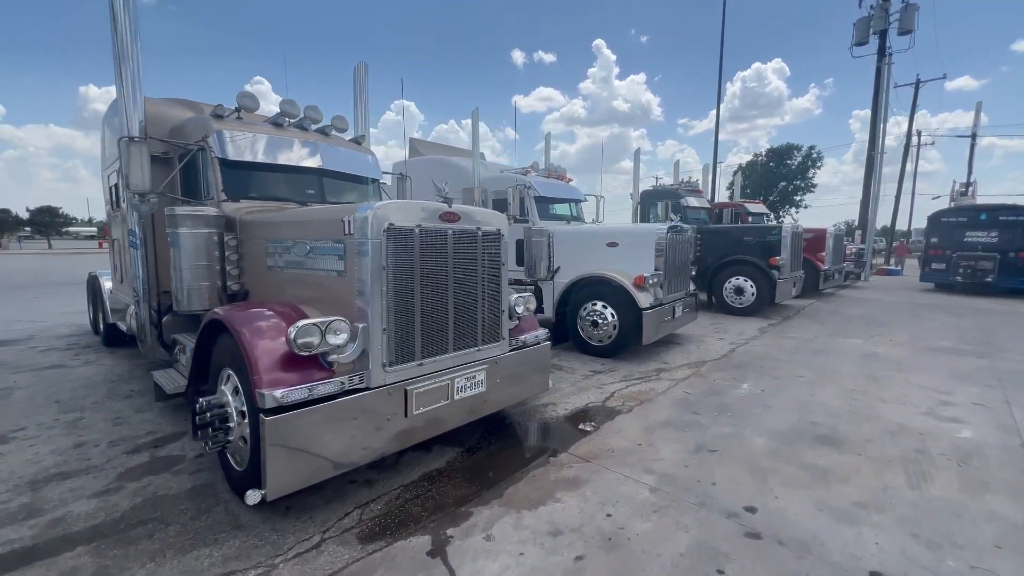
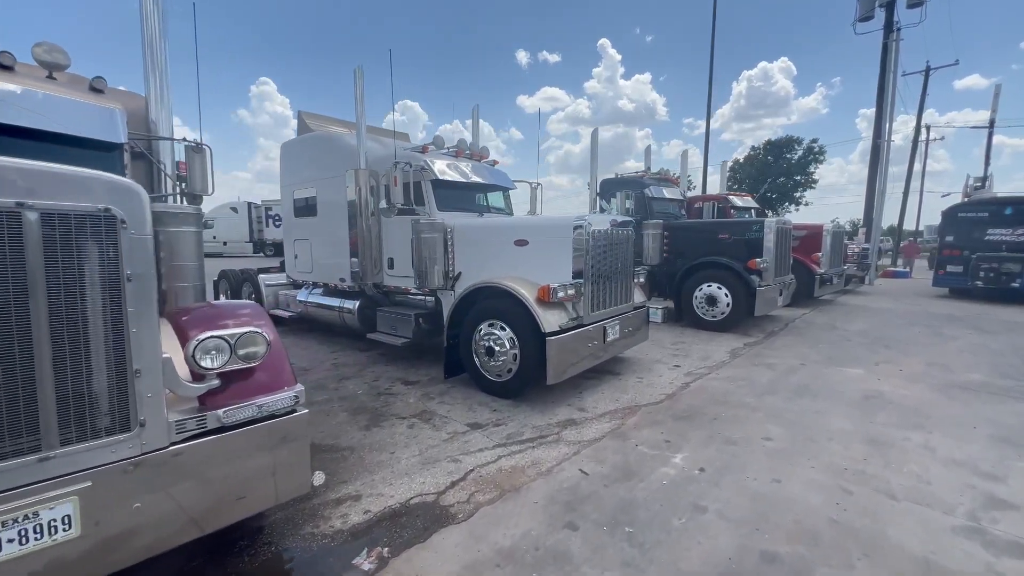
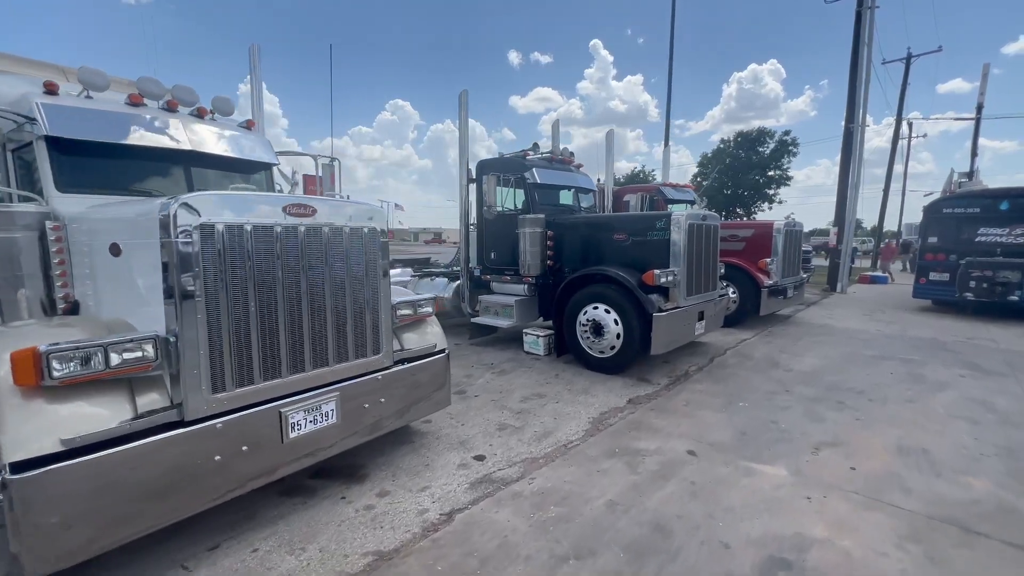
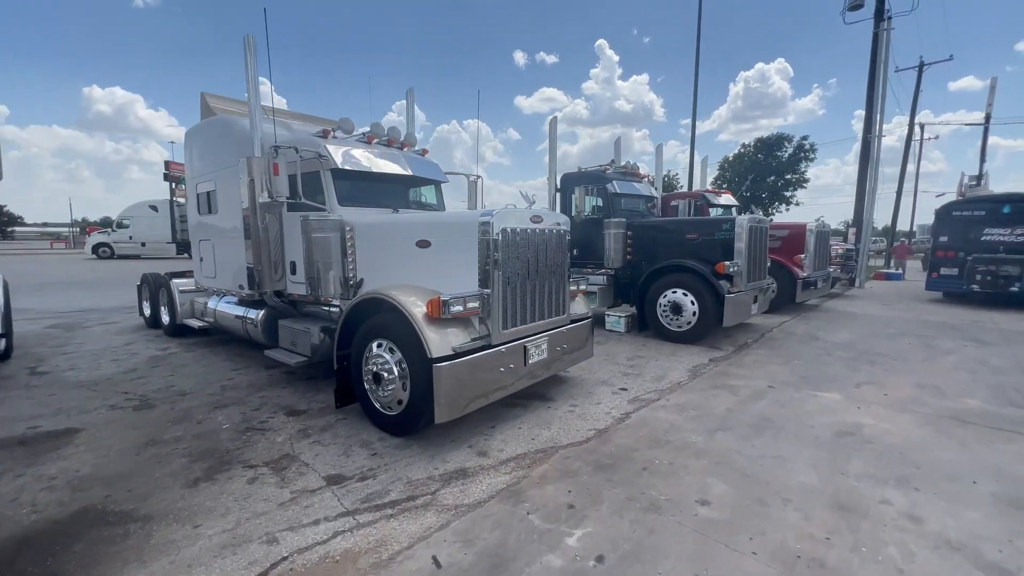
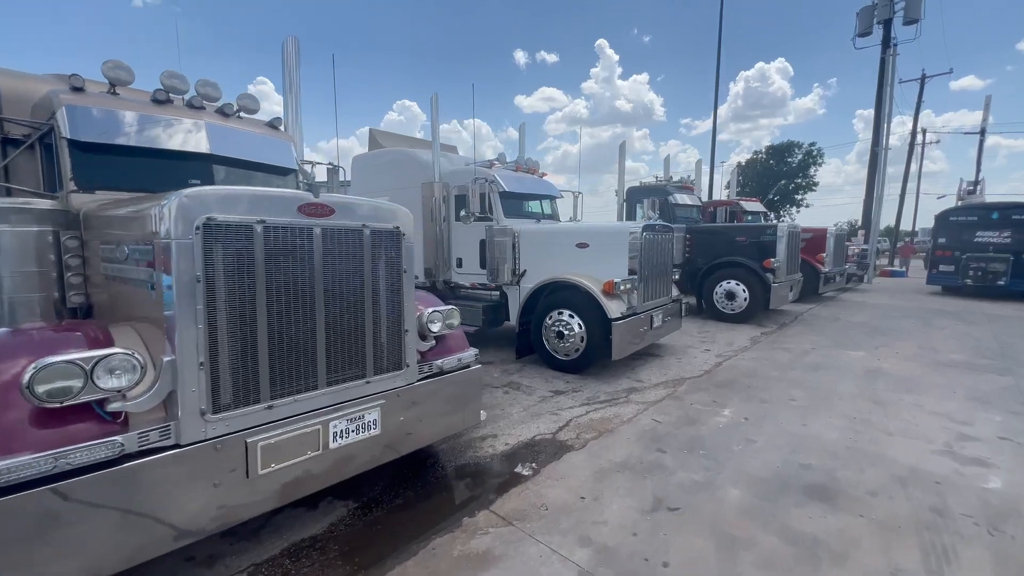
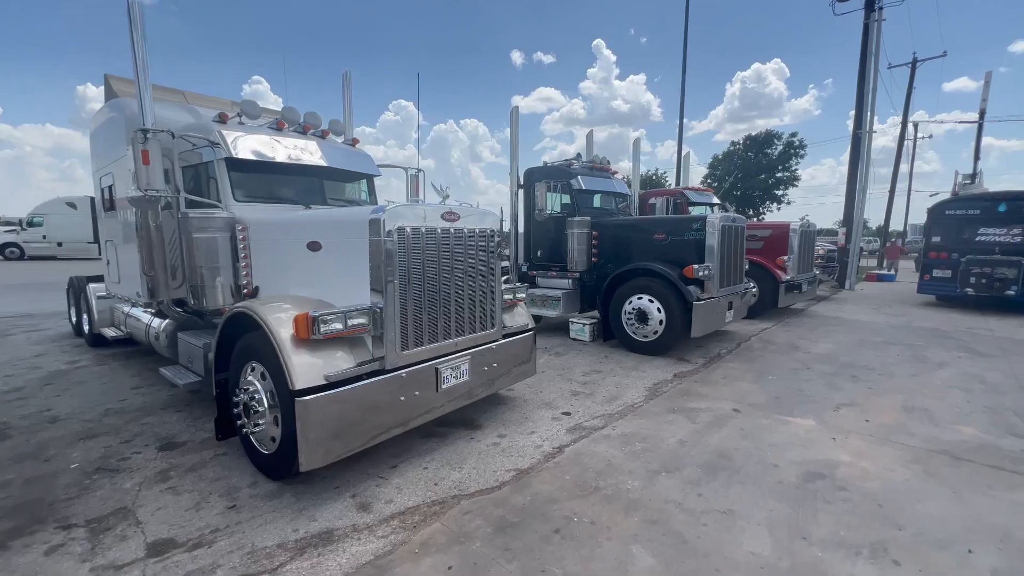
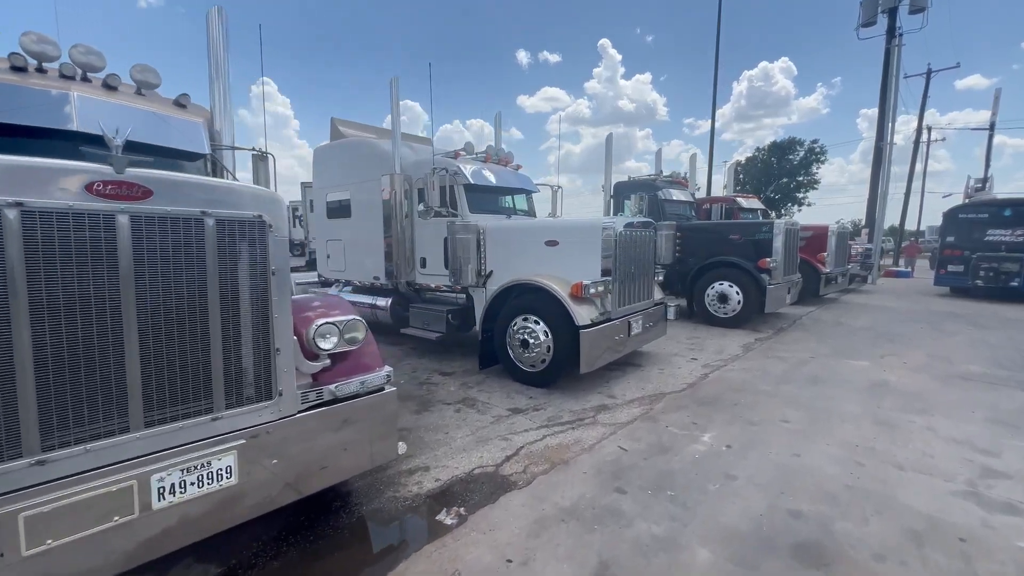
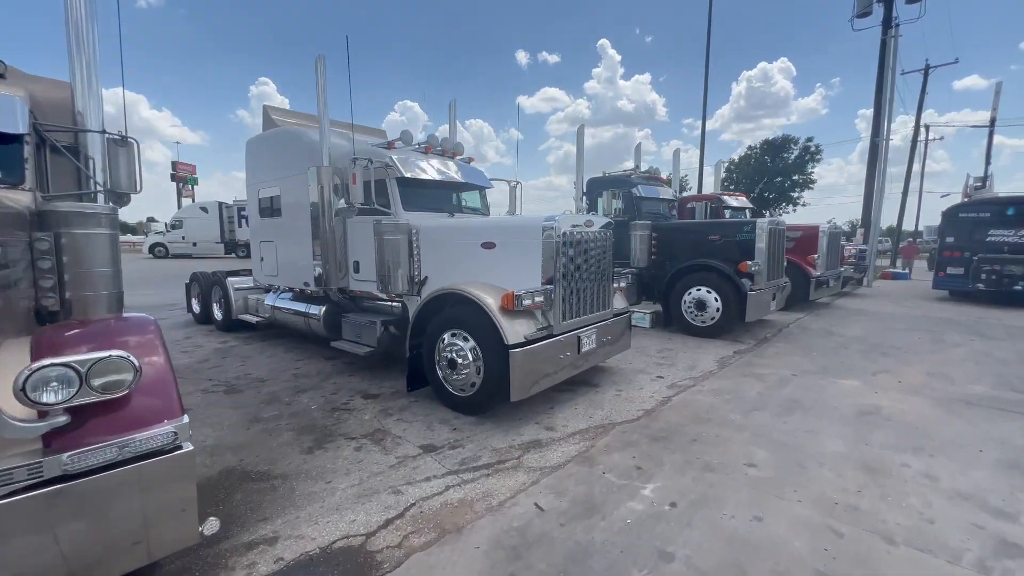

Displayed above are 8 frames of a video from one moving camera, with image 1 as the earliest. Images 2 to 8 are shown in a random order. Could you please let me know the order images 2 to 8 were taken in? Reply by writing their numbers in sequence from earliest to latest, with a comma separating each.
5, 7, 2, 8, 4, 6, 3
